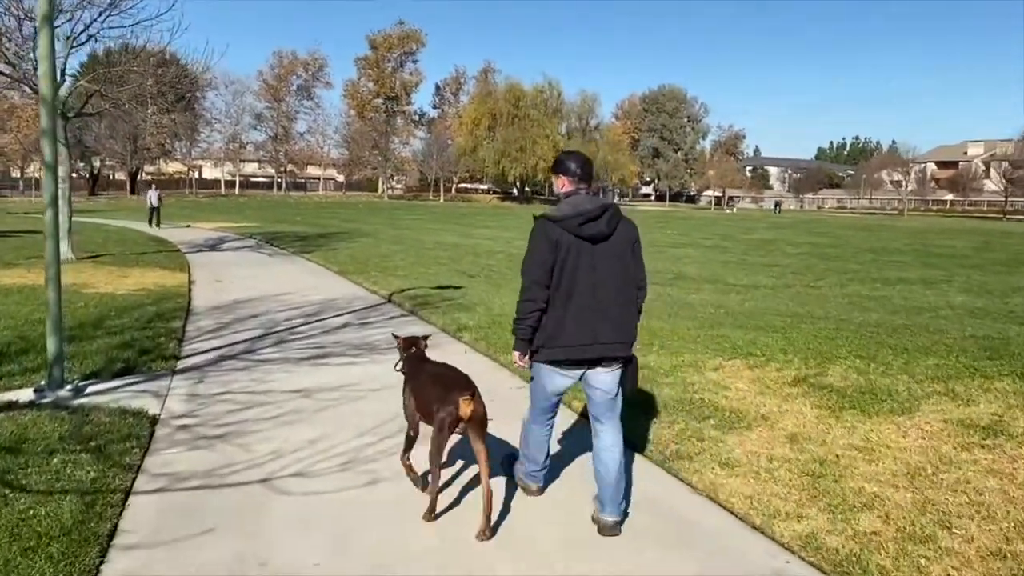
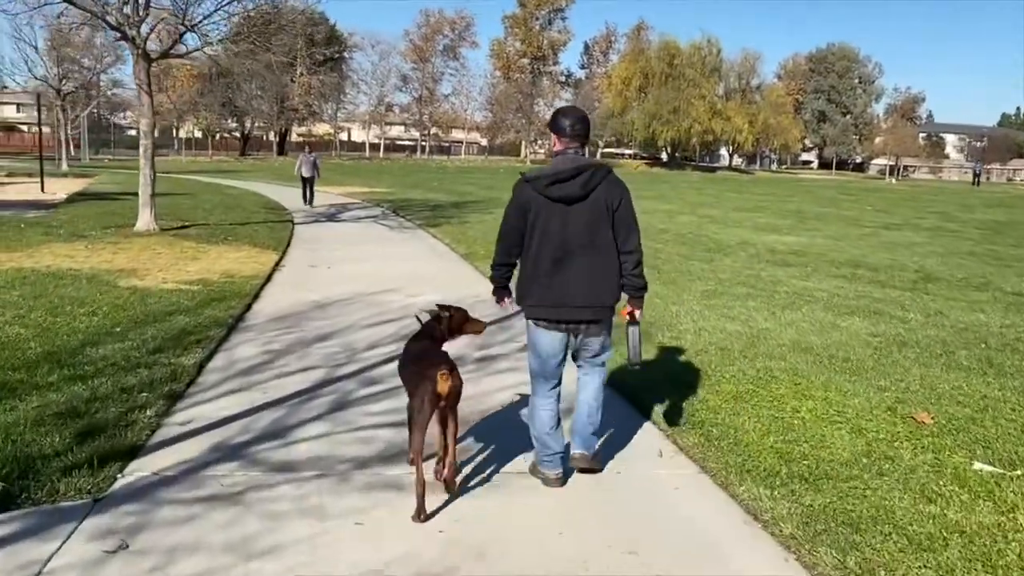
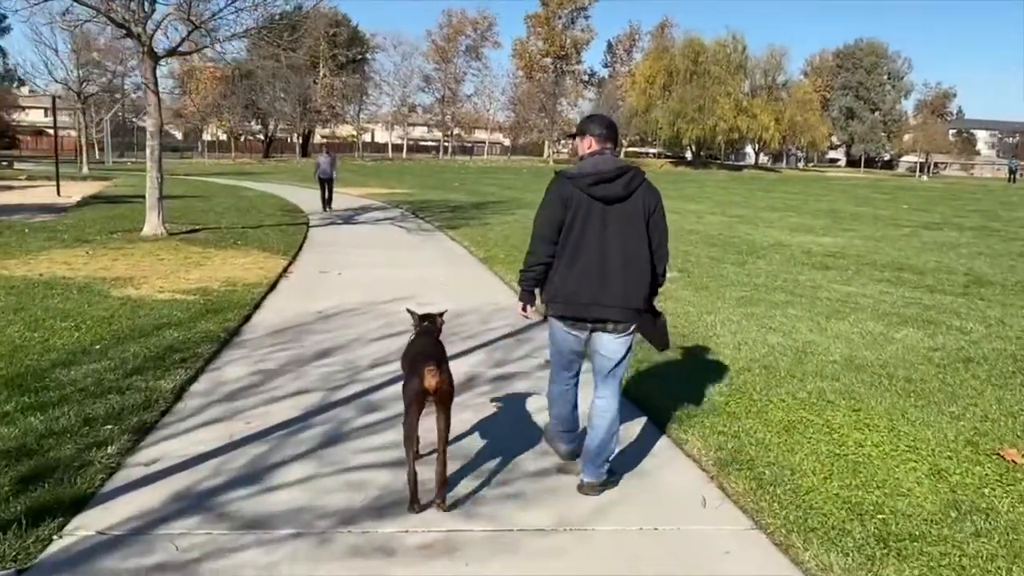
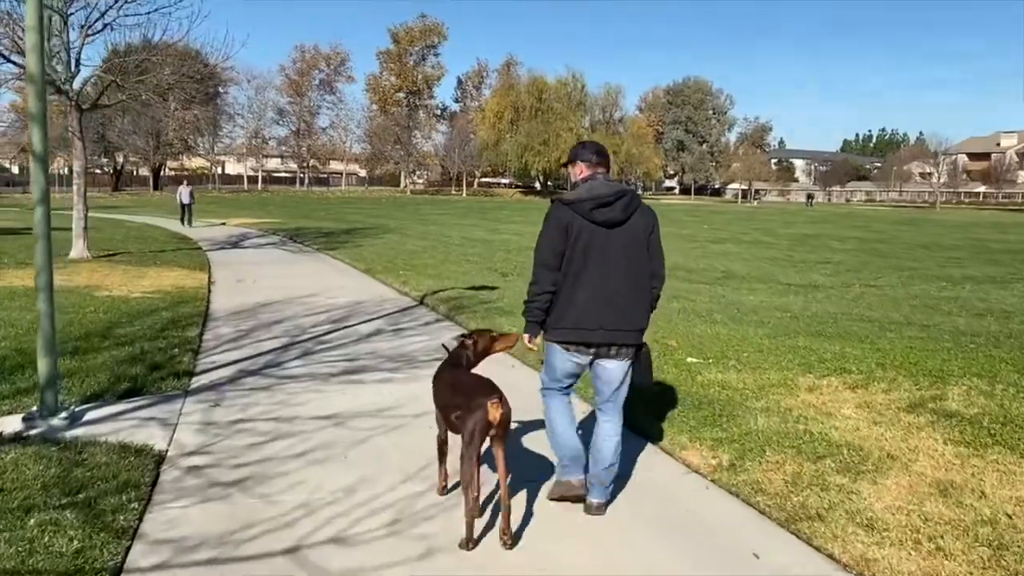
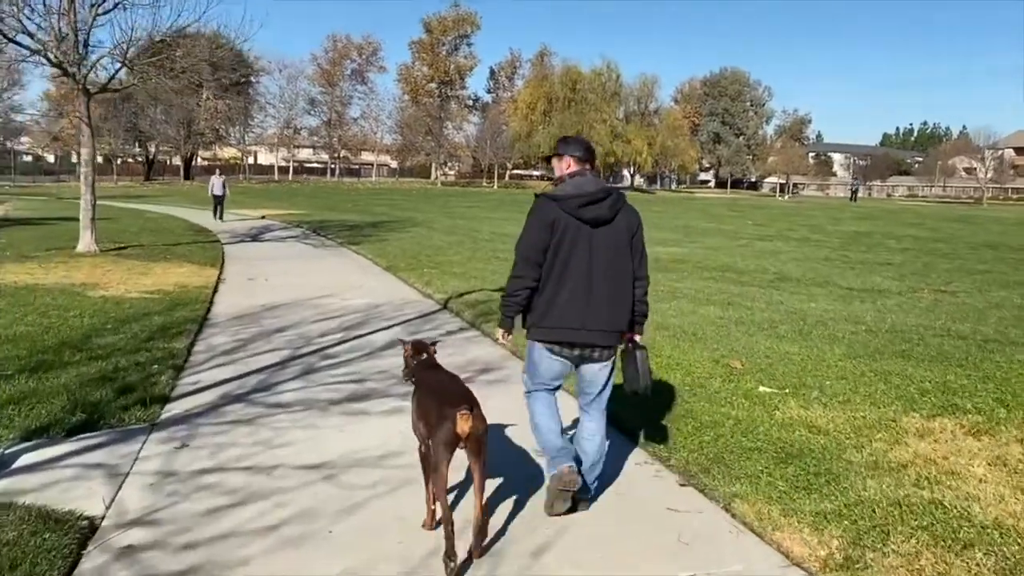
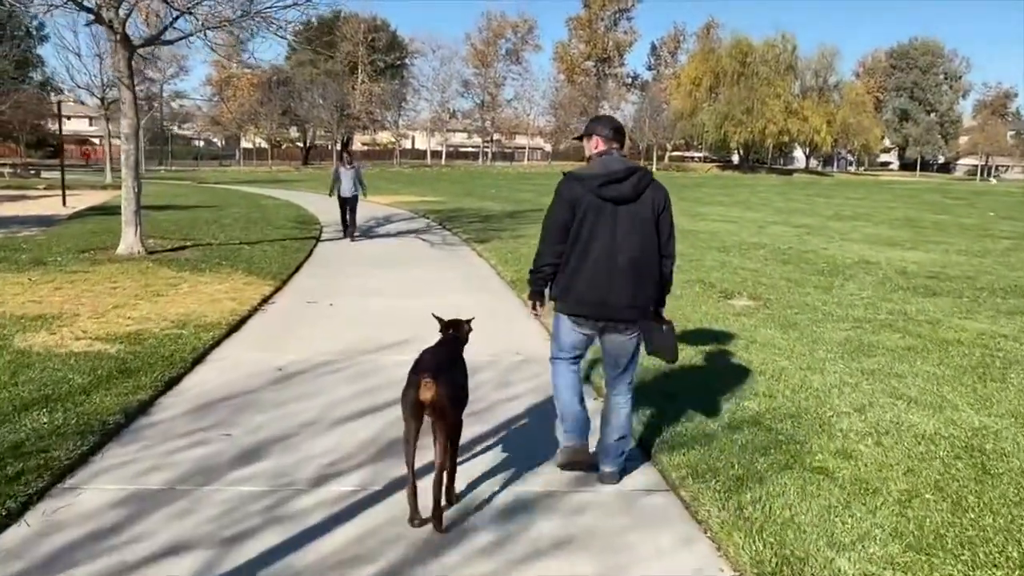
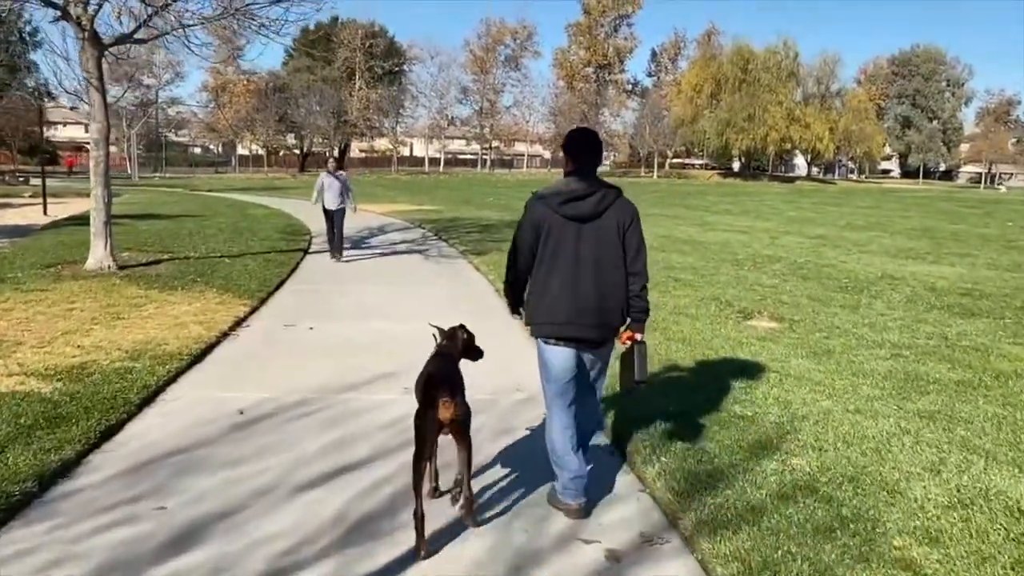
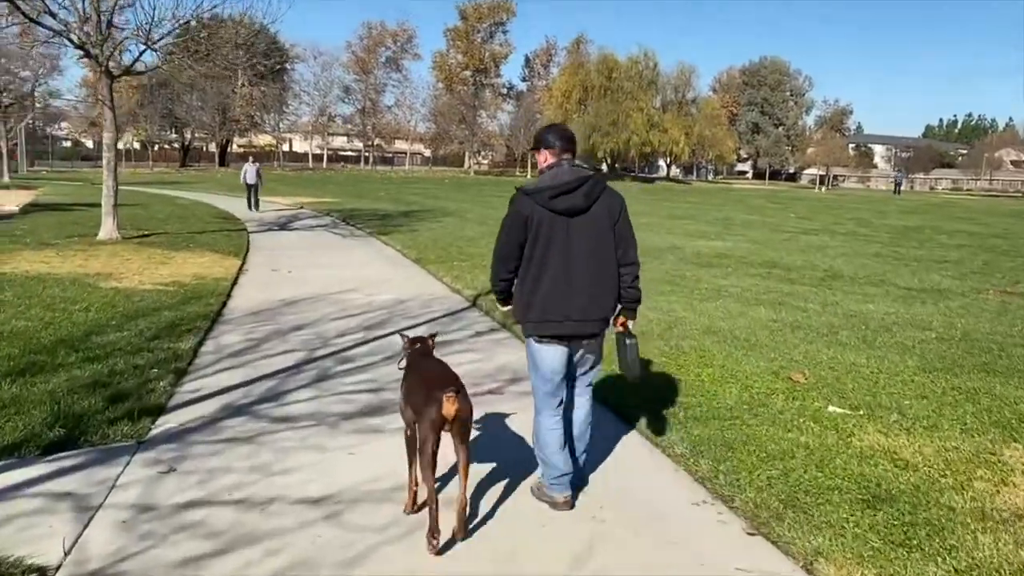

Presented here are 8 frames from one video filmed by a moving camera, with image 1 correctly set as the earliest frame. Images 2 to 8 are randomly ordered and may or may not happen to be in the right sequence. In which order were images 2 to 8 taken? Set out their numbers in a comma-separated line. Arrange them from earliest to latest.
4, 5, 8, 2, 3, 6, 7
